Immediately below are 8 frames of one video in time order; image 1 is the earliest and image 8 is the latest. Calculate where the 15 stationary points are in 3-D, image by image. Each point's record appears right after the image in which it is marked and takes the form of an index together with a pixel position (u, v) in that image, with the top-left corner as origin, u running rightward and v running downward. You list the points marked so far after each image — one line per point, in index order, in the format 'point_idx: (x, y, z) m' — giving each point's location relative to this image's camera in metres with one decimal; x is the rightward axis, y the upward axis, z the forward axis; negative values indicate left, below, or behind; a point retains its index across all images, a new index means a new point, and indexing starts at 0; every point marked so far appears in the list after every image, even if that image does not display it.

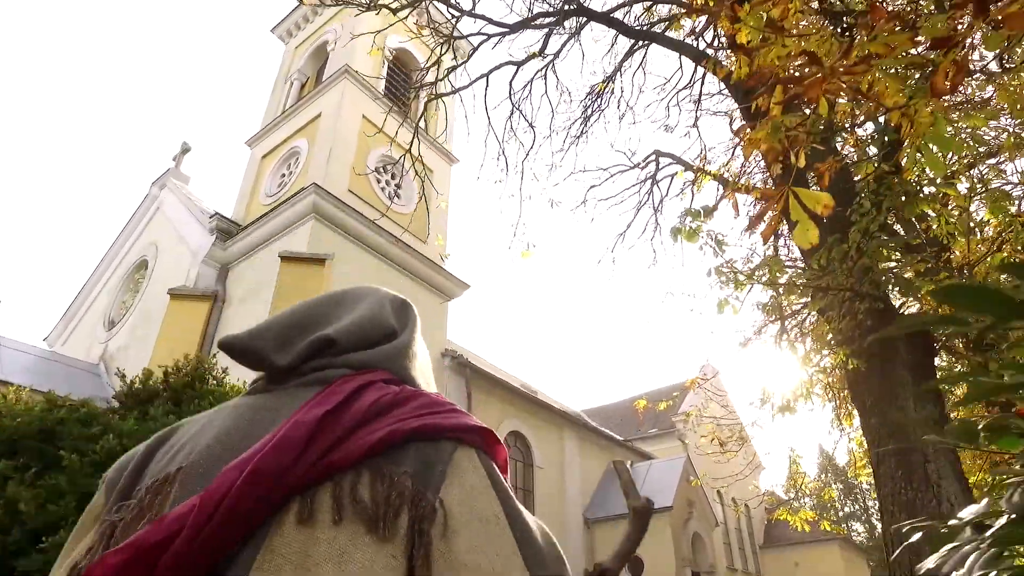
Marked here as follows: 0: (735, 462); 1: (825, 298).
0: (+6.7, -5.2, +19.2) m
1: (+1.9, -0.1, +3.8) m
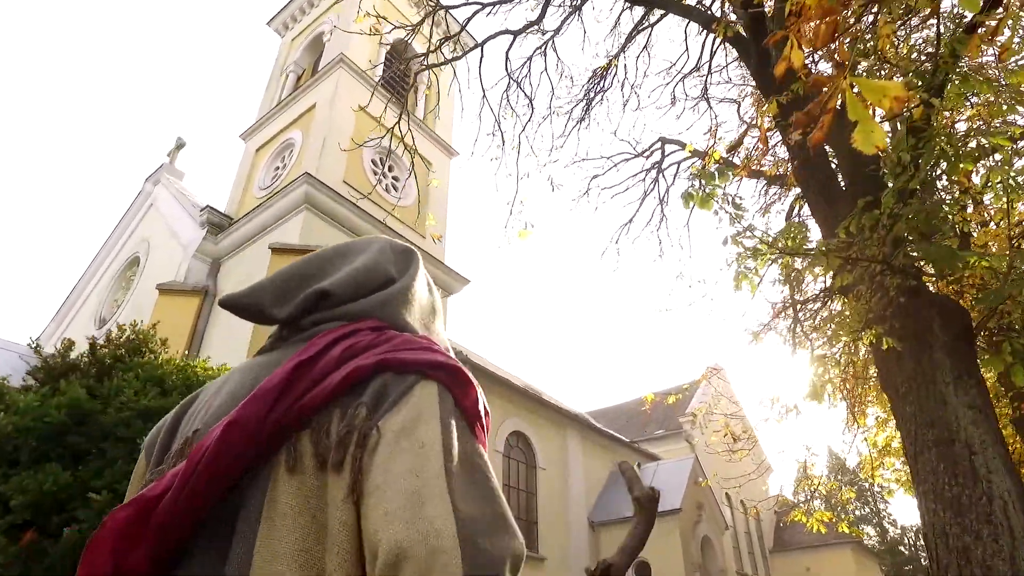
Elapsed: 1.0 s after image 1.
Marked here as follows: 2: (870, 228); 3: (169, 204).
0: (+6.8, -5.2, +18.8) m
1: (+1.8, +0.1, +3.5) m
2: (+1.9, +0.3, +3.4) m
3: (-6.5, +1.6, +12.1) m
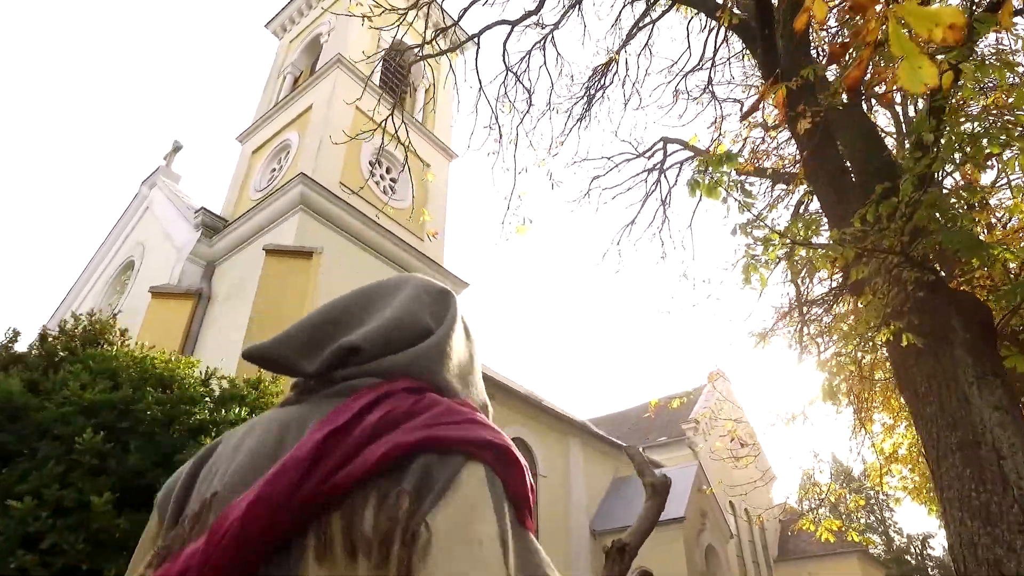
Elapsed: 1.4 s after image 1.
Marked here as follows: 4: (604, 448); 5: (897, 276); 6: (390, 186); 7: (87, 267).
0: (+6.8, -5.3, +18.5) m
1: (+1.8, +0.1, +3.3) m
2: (+1.9, +0.4, +3.2) m
3: (-6.5, +1.5, +12.0) m
4: (+2.0, -3.6, +14.2) m
5: (+1.9, +0.1, +3.2) m
6: (-2.1, +1.7, +10.8) m
7: (-9.0, +0.4, +13.6) m
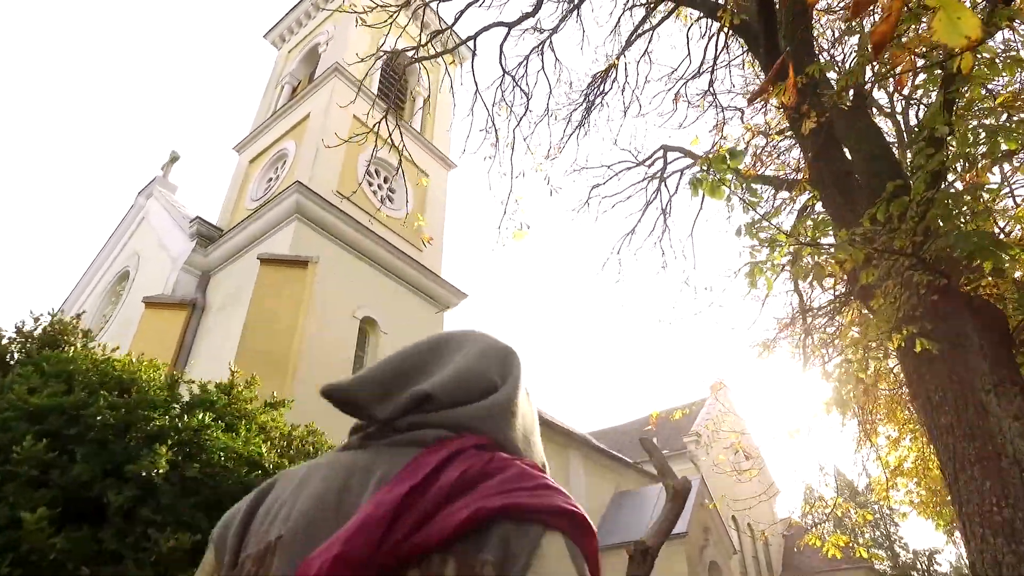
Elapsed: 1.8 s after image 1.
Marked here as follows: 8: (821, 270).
0: (+6.8, -5.6, +18.3) m
1: (+1.8, +0.1, +3.1) m
2: (+1.9, +0.3, +3.1) m
3: (-6.5, +1.3, +11.9) m
4: (+2.0, -3.8, +14.0) m
5: (+1.9, 0.0, +3.0) m
6: (-2.1, +1.5, +10.7) m
7: (-9.1, +0.2, +13.5) m
8: (+1.7, +0.1, +3.6) m
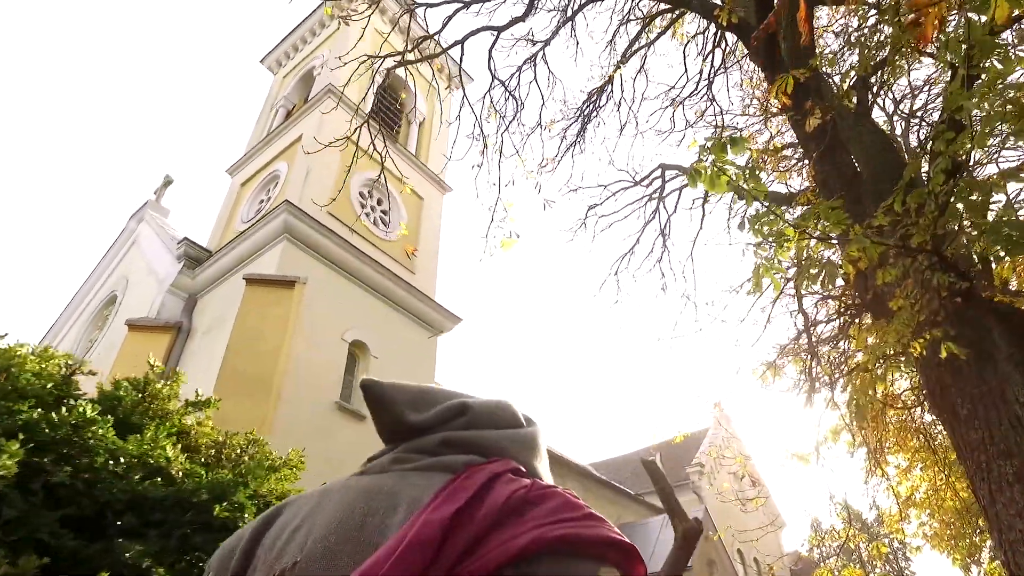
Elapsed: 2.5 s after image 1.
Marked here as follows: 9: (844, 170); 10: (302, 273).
0: (+6.8, -6.4, +17.7) m
1: (+1.7, +0.1, +2.9) m
2: (+1.8, +0.3, +2.8) m
3: (-6.6, +0.9, +11.6) m
4: (+2.0, -4.3, +13.6) m
5: (+1.8, 0.0, +2.8) m
6: (-2.1, +1.1, +10.5) m
7: (-9.1, -0.3, +13.2) m
8: (+1.7, +0.1, +3.3) m
9: (+1.9, +0.7, +3.7) m
10: (-2.7, +0.2, +8.3) m
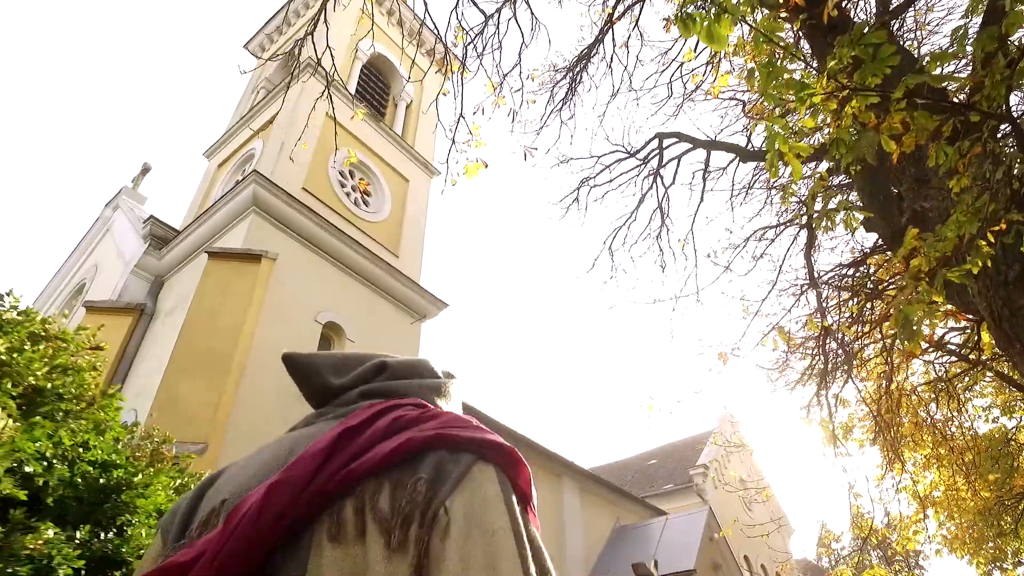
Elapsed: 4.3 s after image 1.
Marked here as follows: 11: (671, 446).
0: (+6.6, -6.2, +17.0) m
1: (+1.5, +0.5, +2.2) m
2: (+1.6, +0.7, +2.2) m
3: (-6.7, +1.1, +11.1) m
4: (+1.8, -4.1, +12.9) m
5: (+1.6, +0.4, +2.1) m
6: (-2.3, +1.4, +9.9) m
7: (-9.3, -0.2, +12.6) m
8: (+1.5, +0.4, +2.7) m
9: (+1.7, +1.0, +3.1) m
10: (-2.9, +0.5, +7.7) m
11: (+4.6, -4.6, +18.5) m
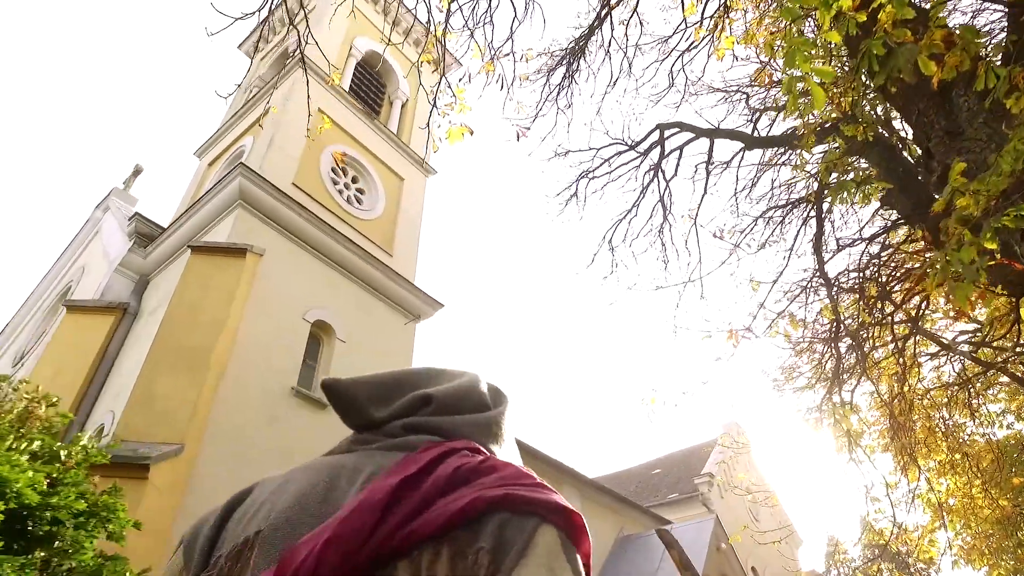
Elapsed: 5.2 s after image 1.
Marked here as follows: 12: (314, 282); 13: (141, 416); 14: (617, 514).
0: (+6.7, -6.3, +16.5) m
1: (+1.5, +0.6, +1.9) m
2: (+1.5, +0.9, +1.9) m
3: (-6.8, +1.0, +10.8) m
4: (+1.8, -4.2, +12.5) m
5: (+1.5, +0.6, +1.8) m
6: (-2.3, +1.4, +9.6) m
7: (-9.3, -0.2, +12.4) m
8: (+1.4, +0.6, +2.4) m
9: (+1.6, +1.2, +2.8) m
10: (-2.9, +0.5, +7.4) m
11: (+4.6, -4.7, +18.1) m
12: (-2.4, +0.1, +7.8) m
13: (-3.4, -1.2, +5.8) m
14: (+2.1, -4.5, +12.6) m
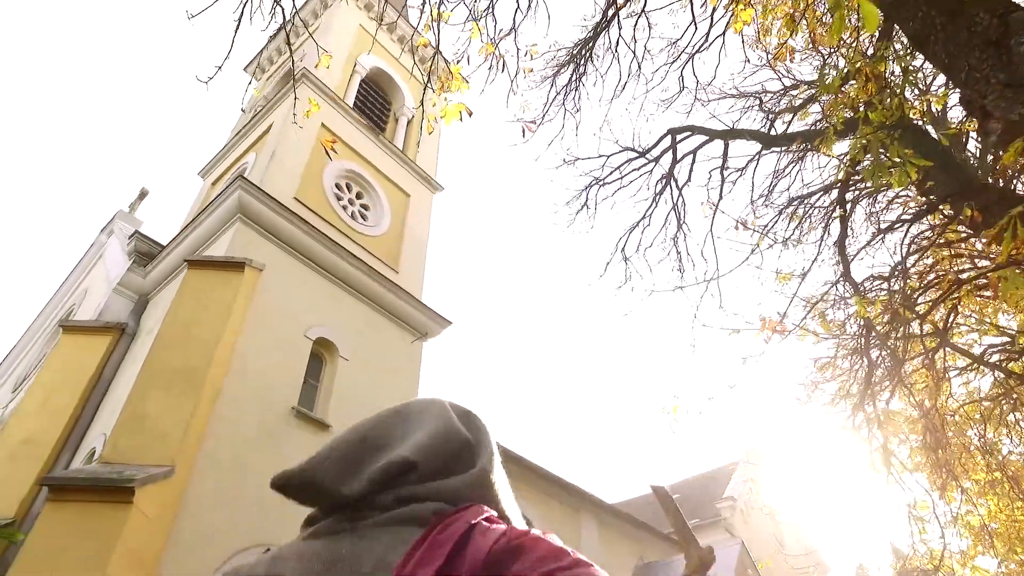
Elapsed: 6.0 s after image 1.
0: (+7.0, -6.7, +15.8) m
1: (+1.5, +0.7, +1.6) m
2: (+1.5, +1.0, +1.6) m
3: (-6.6, +0.6, +10.6) m
4: (+2.1, -4.5, +11.9) m
5: (+1.5, +0.7, +1.5) m
6: (-2.2, +1.1, +9.4) m
7: (-9.1, -0.7, +12.2) m
8: (+1.4, +0.7, +2.1) m
9: (+1.6, +1.3, +2.5) m
10: (-2.8, +0.3, +7.1) m
11: (+5.0, -5.2, +17.5) m
12: (-2.3, -0.1, +7.5) m
13: (-3.3, -1.3, +5.5) m
14: (+2.3, -4.8, +12.1) m
